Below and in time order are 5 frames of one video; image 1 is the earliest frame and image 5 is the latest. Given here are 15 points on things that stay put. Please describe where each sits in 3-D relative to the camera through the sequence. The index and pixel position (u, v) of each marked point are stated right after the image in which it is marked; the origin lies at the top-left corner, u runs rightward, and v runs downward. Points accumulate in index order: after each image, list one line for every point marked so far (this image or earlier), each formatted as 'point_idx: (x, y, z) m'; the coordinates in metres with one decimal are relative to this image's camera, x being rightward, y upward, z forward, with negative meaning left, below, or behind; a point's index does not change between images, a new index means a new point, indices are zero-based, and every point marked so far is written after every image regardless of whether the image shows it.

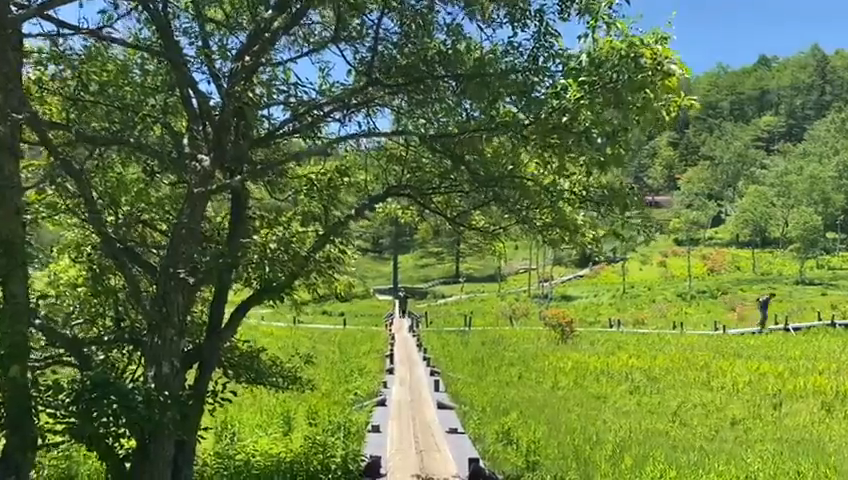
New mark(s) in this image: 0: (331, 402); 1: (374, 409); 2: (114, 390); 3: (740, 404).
0: (-2.0, -3.4, +15.3) m
1: (-0.9, -2.9, +12.7) m
2: (-2.2, -1.1, +5.1) m
3: (+7.5, -3.9, +17.2) m
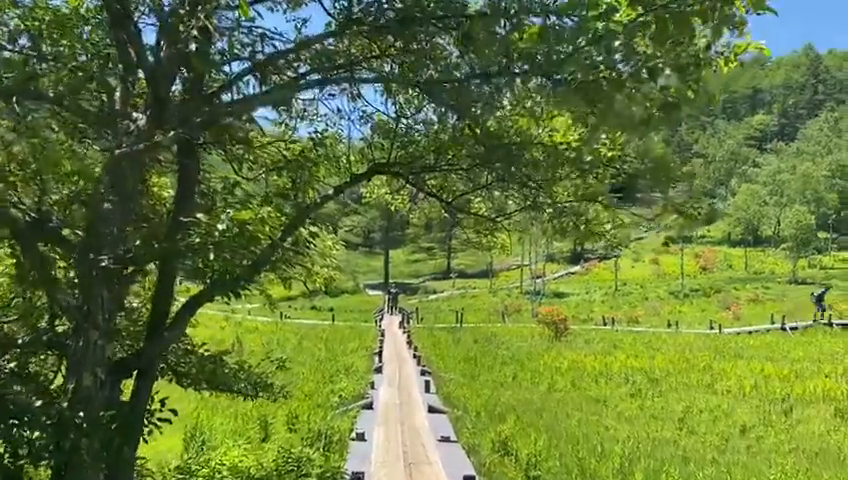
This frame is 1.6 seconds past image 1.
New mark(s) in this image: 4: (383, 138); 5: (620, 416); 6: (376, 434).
0: (-2.2, -3.3, +14.2) m
1: (-1.0, -2.8, +11.6) m
2: (-2.3, -0.9, +4.0) m
3: (+7.2, -3.8, +16.3) m
4: (-0.4, +0.9, +6.5) m
5: (+4.1, -3.7, +15.3) m
6: (-0.7, -2.7, +10.2) m
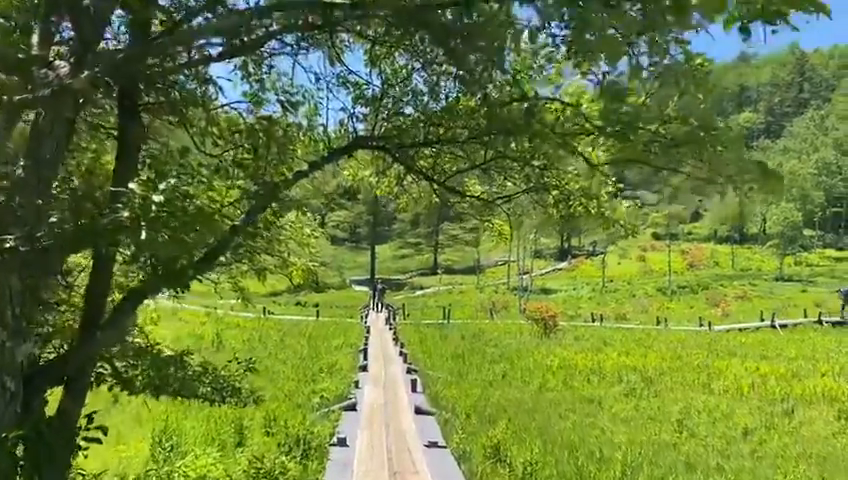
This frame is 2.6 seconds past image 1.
0: (-2.5, -3.1, +13.4) m
1: (-1.2, -2.6, +10.8) m
2: (-2.3, -0.8, +3.2) m
3: (+6.9, -3.6, +15.6) m
4: (-0.4, +1.0, +5.7) m
5: (+3.9, -3.6, +14.6) m
6: (-0.8, -2.6, +9.4) m
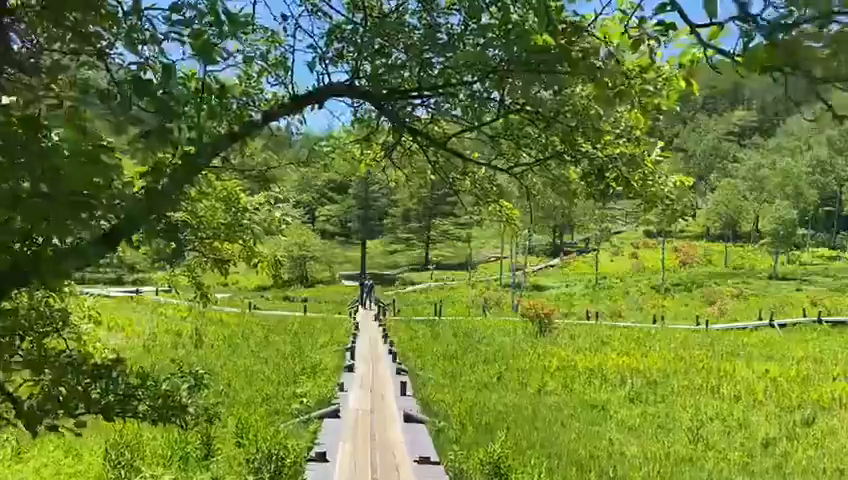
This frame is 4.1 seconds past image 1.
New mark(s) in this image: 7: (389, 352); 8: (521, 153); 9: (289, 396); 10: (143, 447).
0: (-2.6, -2.9, +12.1) m
1: (-1.4, -2.5, +9.6) m
2: (-2.3, -0.7, +1.9) m
3: (+6.7, -3.5, +14.5) m
4: (-0.5, +1.2, +4.4) m
5: (+3.7, -3.4, +13.4) m
6: (-1.0, -2.4, +8.2) m
7: (-0.8, -2.5, +16.2) m
8: (+0.6, +0.6, +4.6) m
9: (-2.6, -3.0, +13.9) m
10: (-3.9, -2.8, +9.9) m
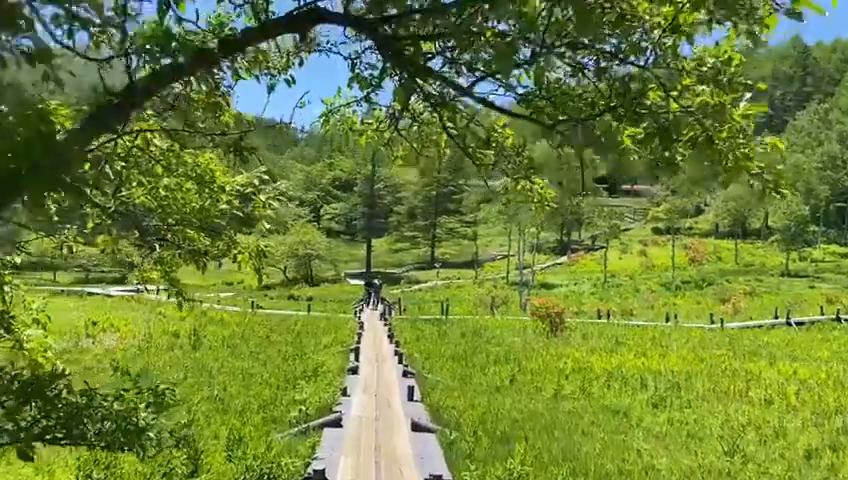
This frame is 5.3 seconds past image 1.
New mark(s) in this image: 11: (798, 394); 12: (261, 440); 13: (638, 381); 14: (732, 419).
0: (-2.5, -2.8, +11.1) m
1: (-1.2, -2.4, +8.5) m
2: (-2.3, -0.6, +0.9) m
3: (+6.9, -3.4, +13.4) m
4: (-0.4, +1.2, +3.3) m
5: (+3.8, -3.3, +12.3) m
6: (-0.8, -2.3, +7.1) m
7: (-0.6, -2.4, +15.2) m
8: (+0.7, +0.7, +3.5) m
9: (-2.4, -2.9, +12.8) m
10: (-3.7, -2.7, +8.9) m
11: (+8.3, -3.4, +16.3) m
12: (-2.3, -2.8, +10.1) m
13: (+5.3, -3.5, +18.0) m
14: (+5.8, -3.4, +13.6) m
